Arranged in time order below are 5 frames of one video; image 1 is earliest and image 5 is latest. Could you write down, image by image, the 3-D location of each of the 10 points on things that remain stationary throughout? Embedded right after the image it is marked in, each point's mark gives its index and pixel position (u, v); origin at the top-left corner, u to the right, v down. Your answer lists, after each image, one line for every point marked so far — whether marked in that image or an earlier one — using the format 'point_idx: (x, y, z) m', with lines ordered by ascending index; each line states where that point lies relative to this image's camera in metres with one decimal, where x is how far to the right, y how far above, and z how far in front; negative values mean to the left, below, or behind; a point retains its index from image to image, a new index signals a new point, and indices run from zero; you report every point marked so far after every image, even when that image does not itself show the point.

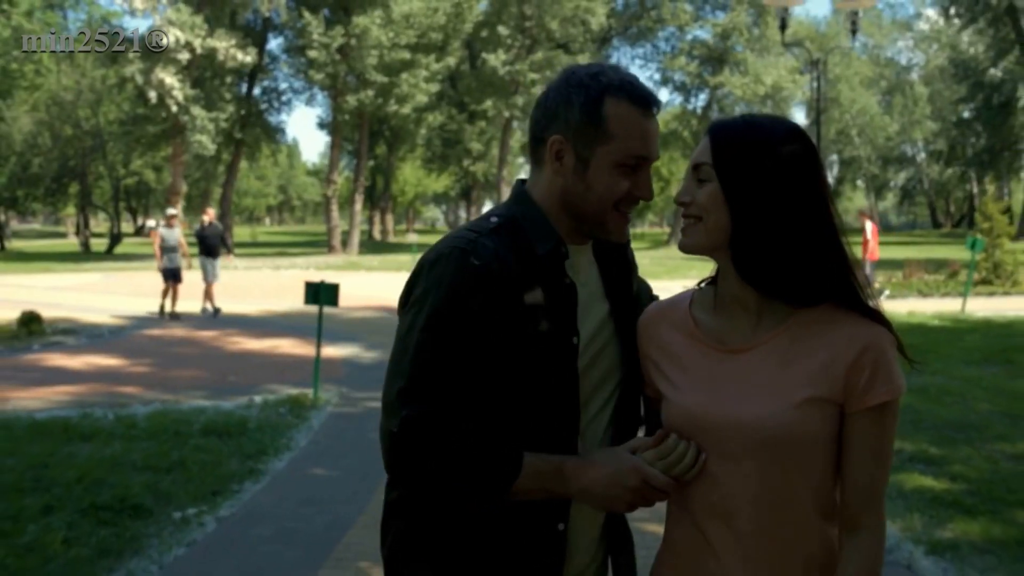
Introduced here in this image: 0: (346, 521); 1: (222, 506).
0: (-1.0, -1.3, +6.0) m
1: (-1.7, -1.3, +6.5) m
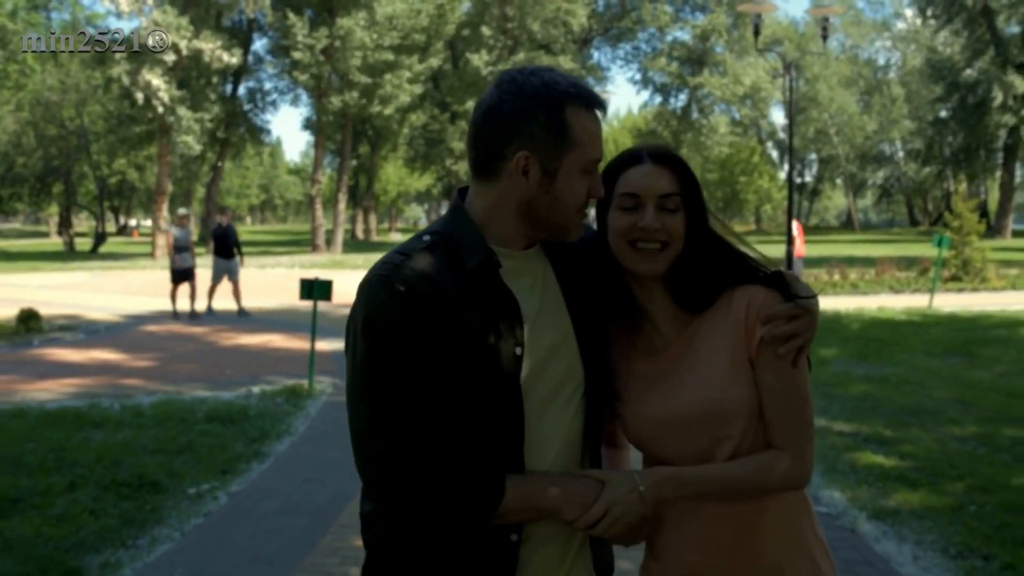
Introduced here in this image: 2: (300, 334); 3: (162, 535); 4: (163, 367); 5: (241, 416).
0: (-1.0, -1.3, +6.6) m
1: (-1.8, -1.3, +7.1) m
2: (-3.1, -0.7, +16.2) m
3: (-1.9, -1.3, +5.9) m
4: (-4.1, -0.9, +12.9) m
5: (-2.4, -1.1, +9.5) m
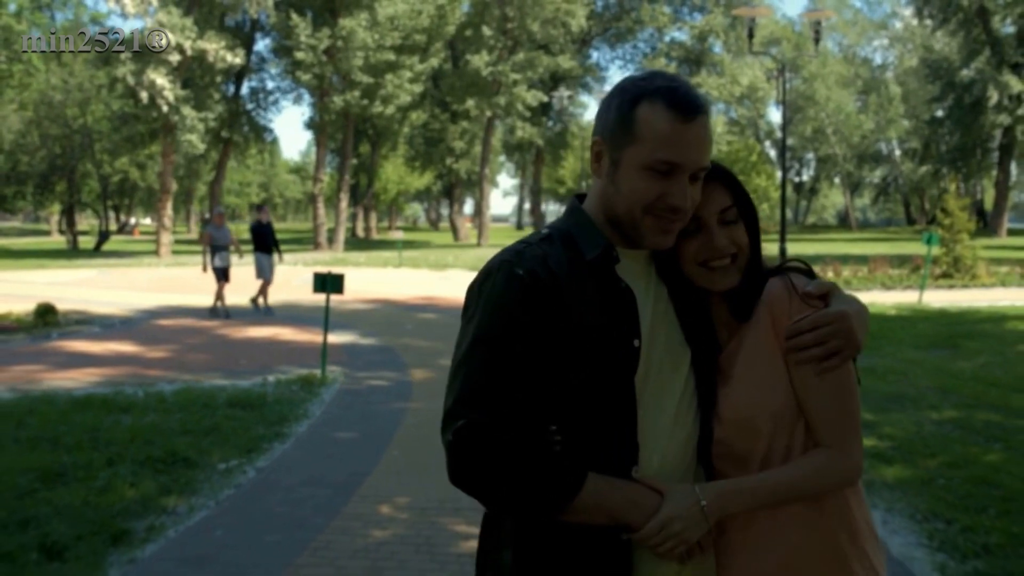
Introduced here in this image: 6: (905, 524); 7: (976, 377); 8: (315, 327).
0: (-1.0, -1.2, +7.1) m
1: (-1.8, -1.2, +7.6) m
2: (-3.1, -0.6, +16.8) m
3: (-1.8, -1.3, +6.5) m
4: (-4.1, -0.9, +13.4) m
5: (-2.3, -1.0, +10.0) m
6: (+2.2, -1.3, +6.0) m
7: (+5.1, -1.0, +11.9) m
8: (-3.0, -0.6, +16.9) m
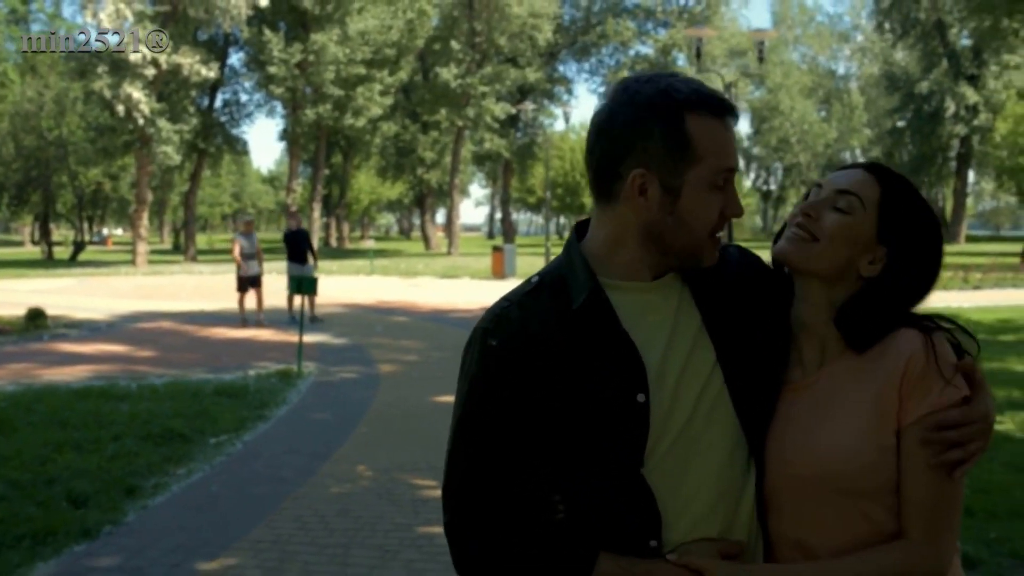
0: (-1.4, -1.2, +8.3) m
1: (-2.2, -1.2, +8.8) m
2: (-3.7, -0.7, +17.9) m
3: (-2.2, -1.3, +7.6) m
4: (-4.6, -0.9, +14.5) m
5: (-2.8, -1.0, +11.2) m
6: (+1.8, -1.3, +7.3) m
7: (+4.6, -1.0, +13.3) m
8: (-3.6, -0.7, +18.1) m
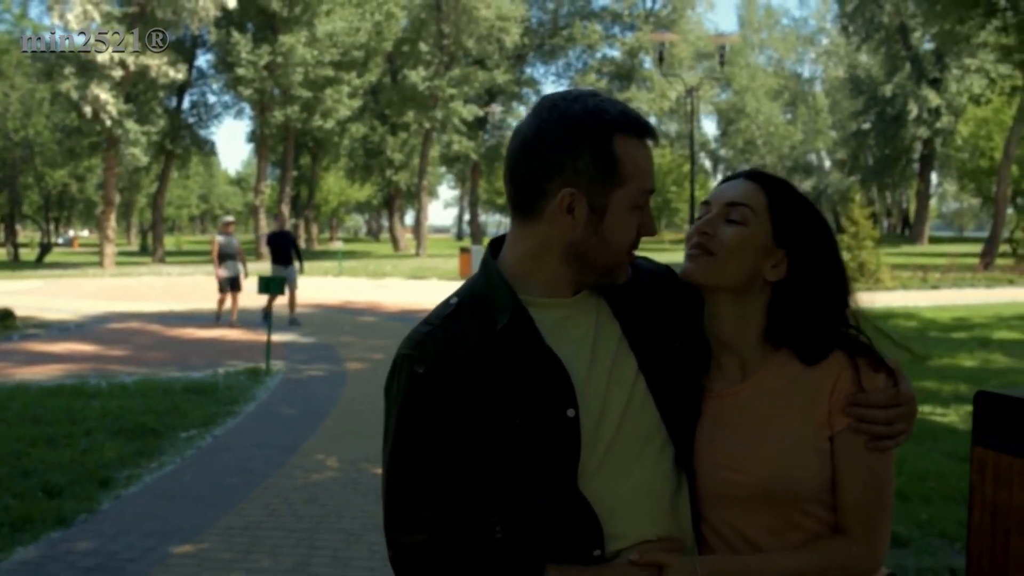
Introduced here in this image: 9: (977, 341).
0: (-1.7, -1.2, +8.6) m
1: (-2.5, -1.2, +9.1) m
2: (-4.3, -0.7, +18.1) m
3: (-2.5, -1.2, +7.9) m
4: (-5.1, -0.9, +14.7) m
5: (-3.1, -1.0, +11.4) m
6: (+1.5, -1.2, +7.6) m
7: (+4.1, -0.9, +13.7) m
8: (-4.2, -0.7, +18.3) m
9: (+7.1, -0.8, +16.7) m
